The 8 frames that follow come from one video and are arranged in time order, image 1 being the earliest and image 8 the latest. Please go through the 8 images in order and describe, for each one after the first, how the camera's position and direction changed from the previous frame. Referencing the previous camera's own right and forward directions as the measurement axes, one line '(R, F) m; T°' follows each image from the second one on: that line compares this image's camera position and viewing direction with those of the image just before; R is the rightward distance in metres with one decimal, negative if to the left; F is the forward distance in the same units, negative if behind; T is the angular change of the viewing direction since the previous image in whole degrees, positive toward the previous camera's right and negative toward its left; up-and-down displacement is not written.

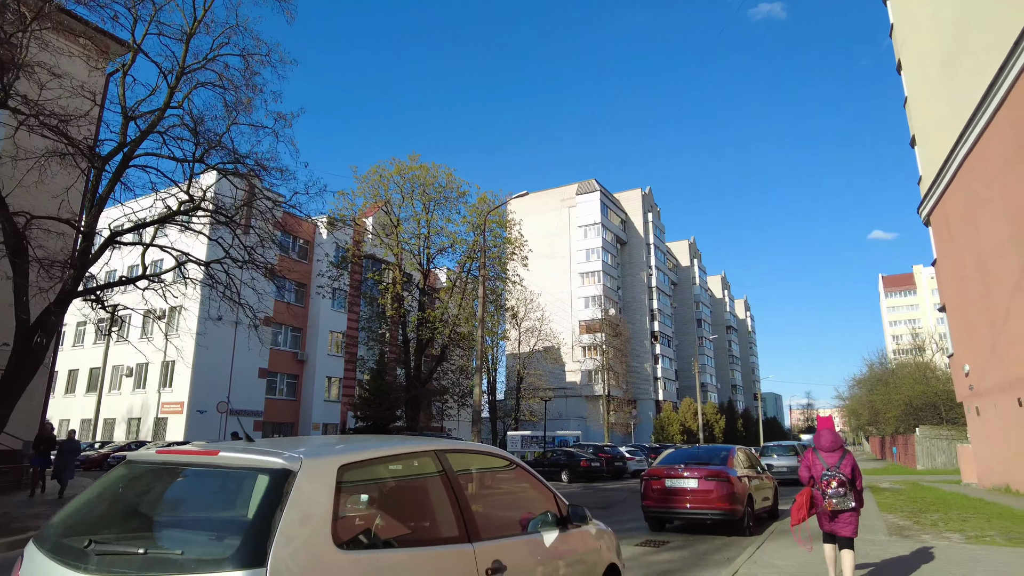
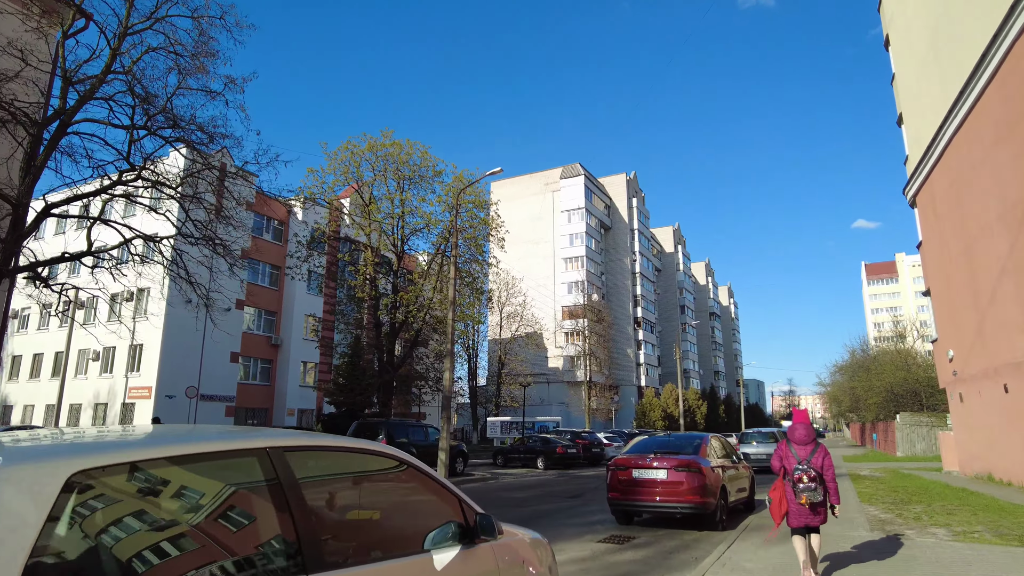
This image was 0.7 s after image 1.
(+0.4, +0.7) m; +1°
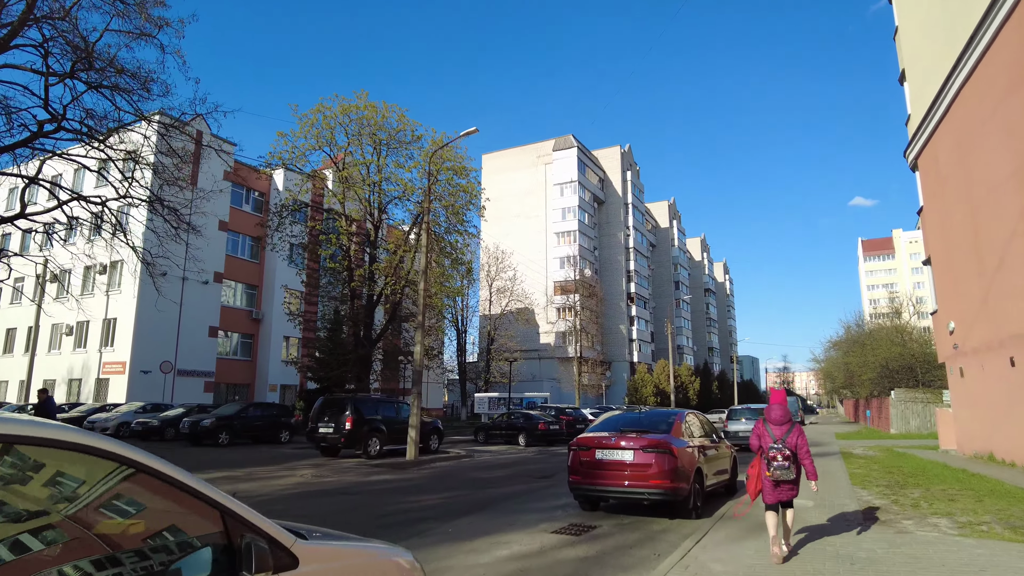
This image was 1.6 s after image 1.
(+0.6, +1.0) m; 0°
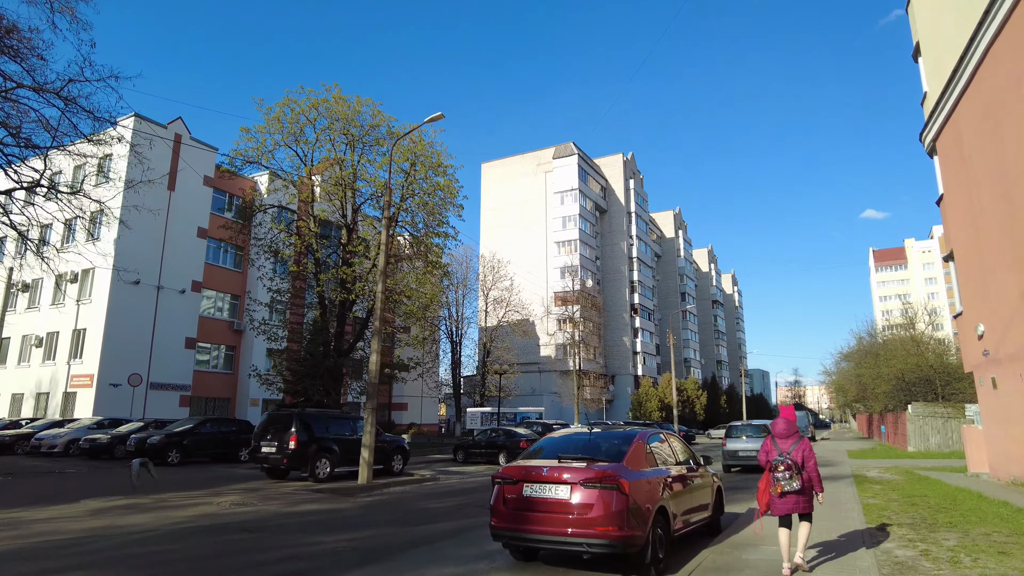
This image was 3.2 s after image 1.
(+0.9, +1.8) m; -1°
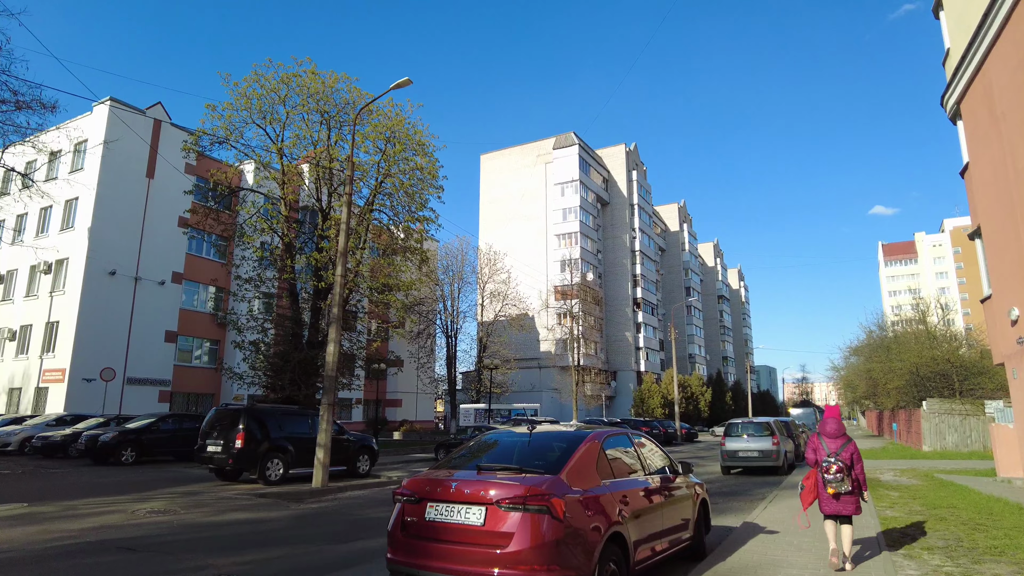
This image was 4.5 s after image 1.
(+0.7, +1.5) m; -1°
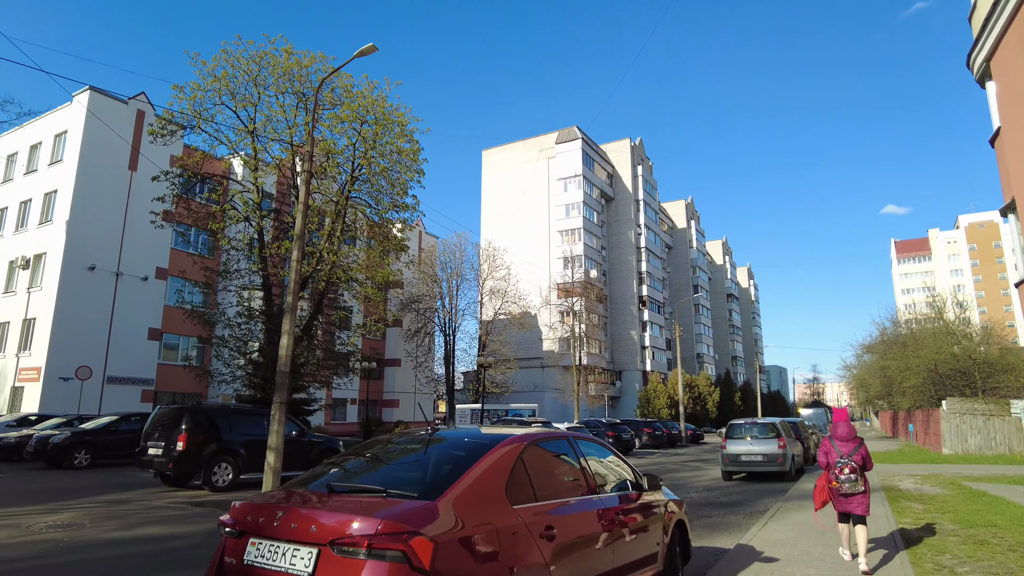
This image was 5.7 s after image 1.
(+0.7, +1.3) m; -1°
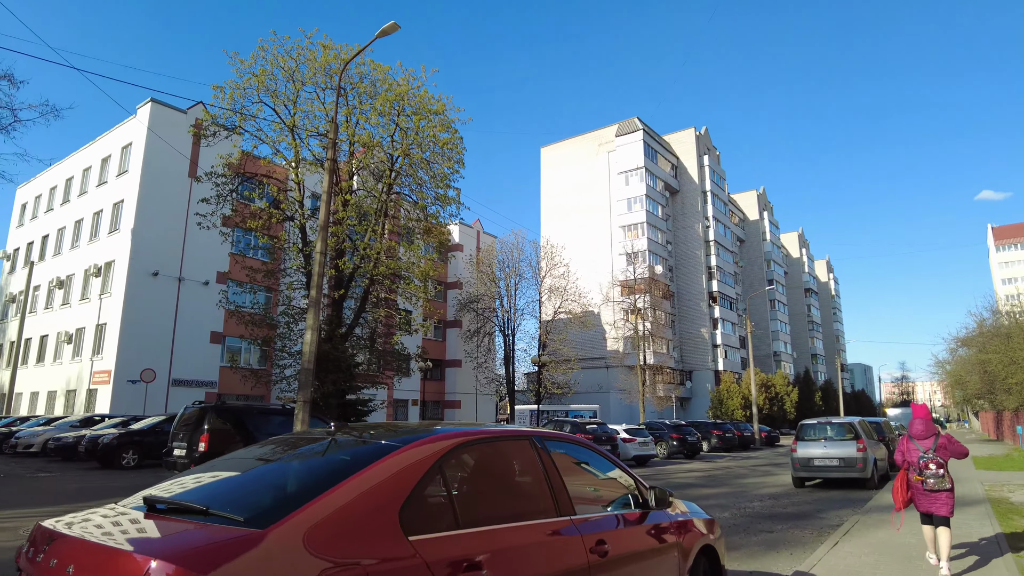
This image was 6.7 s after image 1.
(+0.6, +1.0) m; -6°
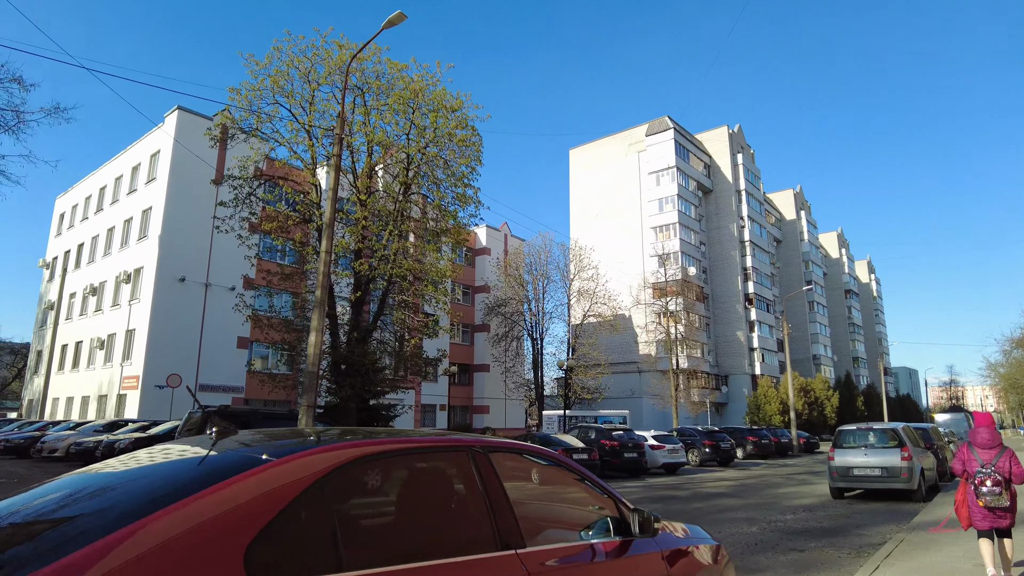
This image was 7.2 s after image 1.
(+0.4, +0.6) m; -3°
